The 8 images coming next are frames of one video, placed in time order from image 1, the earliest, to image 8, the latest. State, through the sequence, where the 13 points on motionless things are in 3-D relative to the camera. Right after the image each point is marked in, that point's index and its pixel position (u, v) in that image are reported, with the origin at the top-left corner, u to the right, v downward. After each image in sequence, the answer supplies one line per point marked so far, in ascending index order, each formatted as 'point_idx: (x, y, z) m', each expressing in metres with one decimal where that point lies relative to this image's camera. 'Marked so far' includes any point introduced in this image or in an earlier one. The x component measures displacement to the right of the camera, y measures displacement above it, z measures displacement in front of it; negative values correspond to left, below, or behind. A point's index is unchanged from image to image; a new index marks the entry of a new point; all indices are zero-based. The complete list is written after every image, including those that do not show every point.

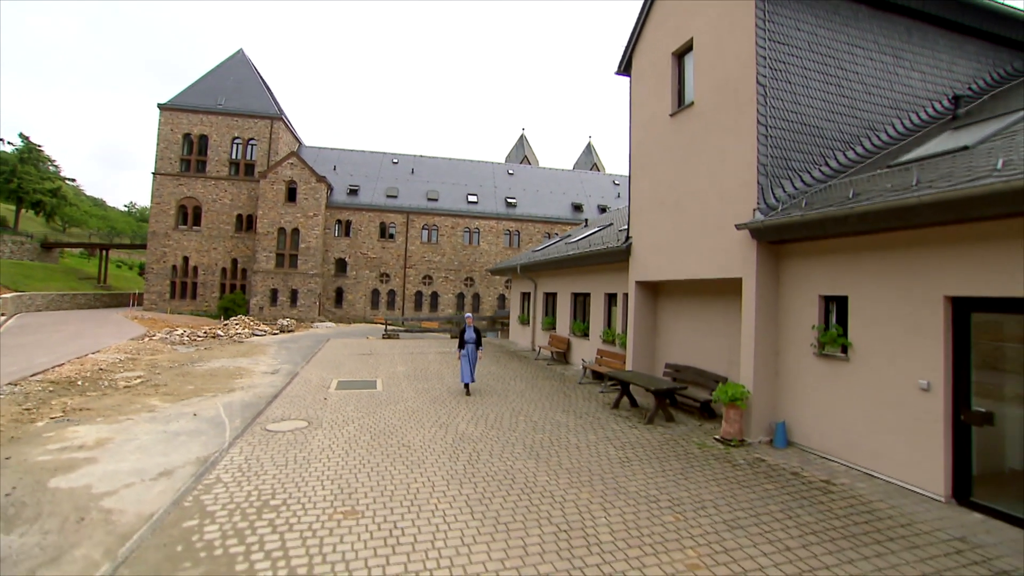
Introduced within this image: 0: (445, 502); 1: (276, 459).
0: (-0.7, -2.2, +4.7) m
1: (-3.0, -2.2, +5.8) m
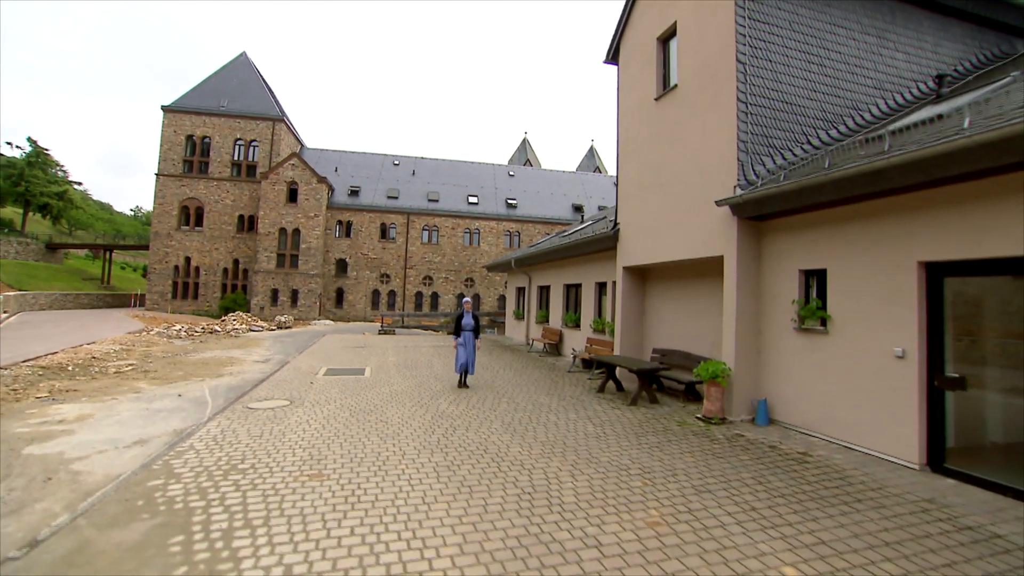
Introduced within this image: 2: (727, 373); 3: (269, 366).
0: (-1.0, -1.8, +4.7) m
1: (-3.3, -1.8, +5.8) m
2: (+3.1, -1.2, +6.5) m
3: (-6.0, -1.9, +11.3) m
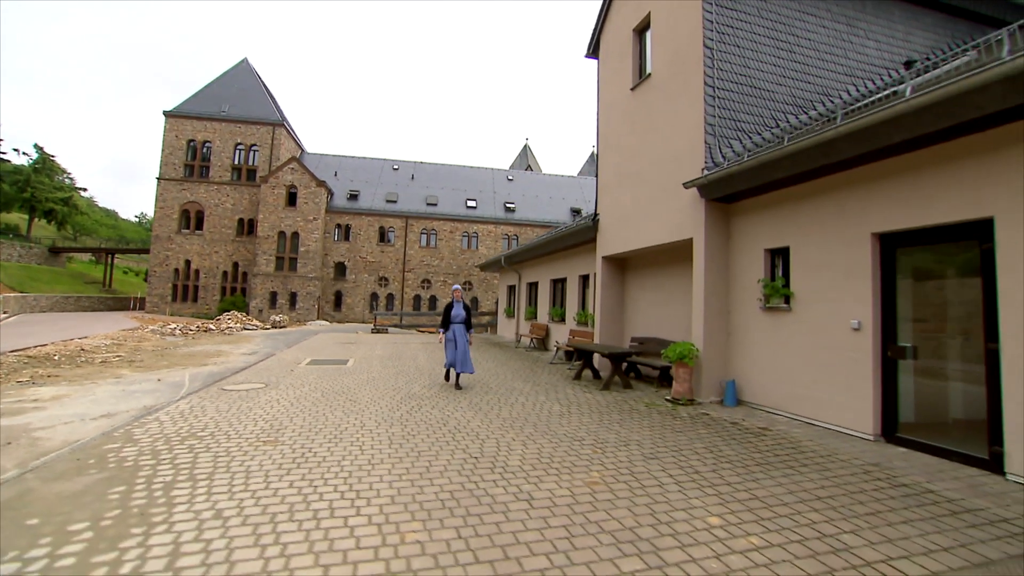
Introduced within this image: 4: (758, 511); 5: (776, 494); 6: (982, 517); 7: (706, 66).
0: (-1.5, -1.5, +4.8) m
1: (-3.8, -1.5, +5.9) m
2: (+2.6, -1.0, +6.6) m
3: (-6.5, -1.7, +11.4) m
4: (+1.7, -1.5, +3.1) m
5: (+2.0, -1.5, +3.4) m
6: (+3.1, -1.5, +3.1) m
7: (+3.0, +3.4, +6.9) m
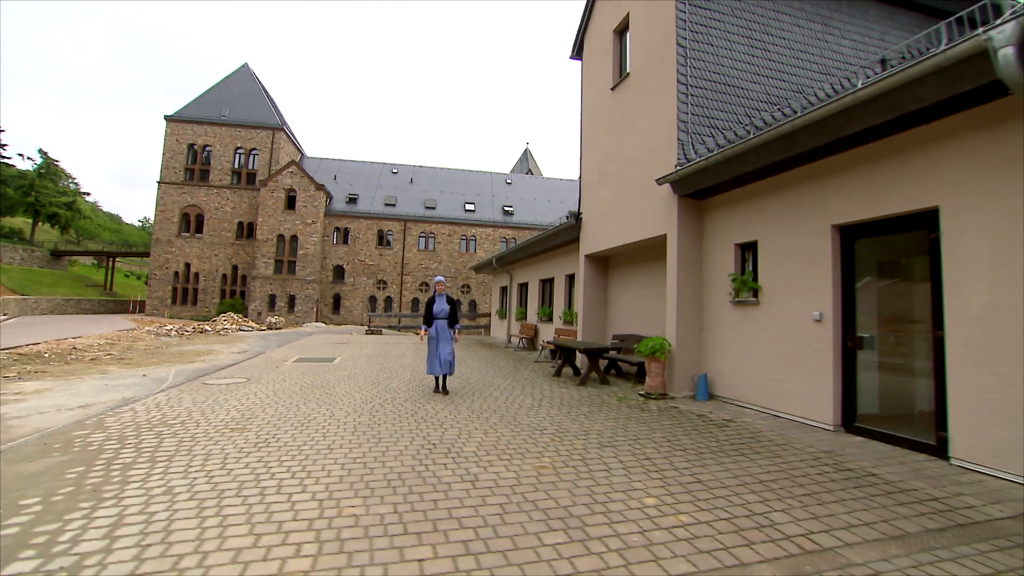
0: (-1.9, -1.5, +4.9) m
1: (-4.2, -1.5, +6.0) m
2: (+2.3, -0.9, +6.6) m
3: (-6.8, -1.7, +11.6) m
4: (+1.3, -1.4, +3.1) m
5: (+1.6, -1.4, +3.4) m
6: (+2.7, -1.4, +3.1) m
7: (+2.6, +3.4, +7.0) m
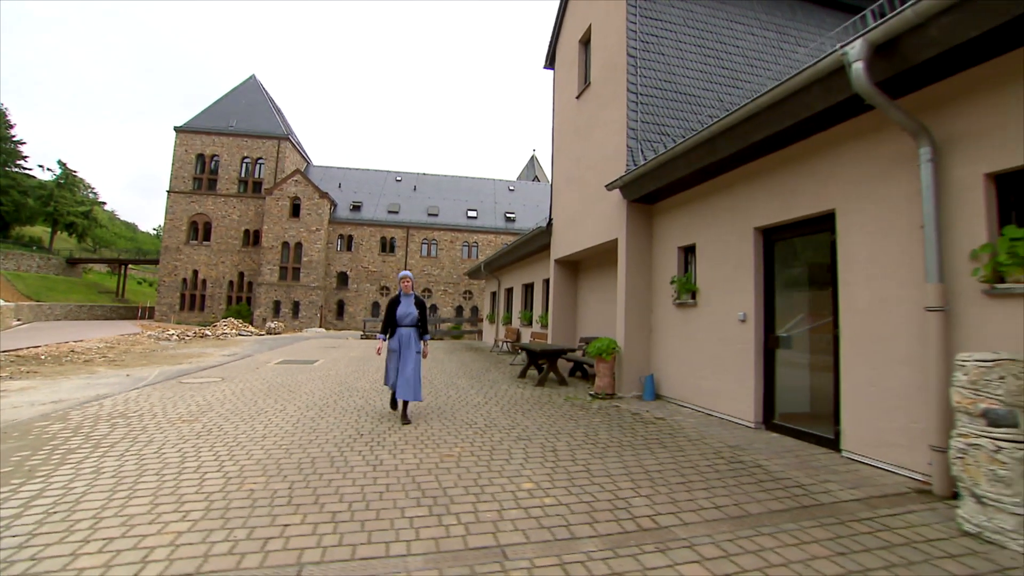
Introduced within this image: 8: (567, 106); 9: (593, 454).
0: (-2.6, -1.5, +5.2) m
1: (-4.9, -1.5, +6.4) m
2: (+1.6, -0.9, +6.9) m
3: (-7.4, -1.8, +12.0) m
4: (+0.5, -1.4, +3.4) m
5: (+0.8, -1.4, +3.7) m
6: (+1.9, -1.4, +3.3) m
7: (+1.9, +3.4, +7.3) m
8: (+1.2, +3.9, +9.9) m
9: (+0.7, -1.5, +4.0) m
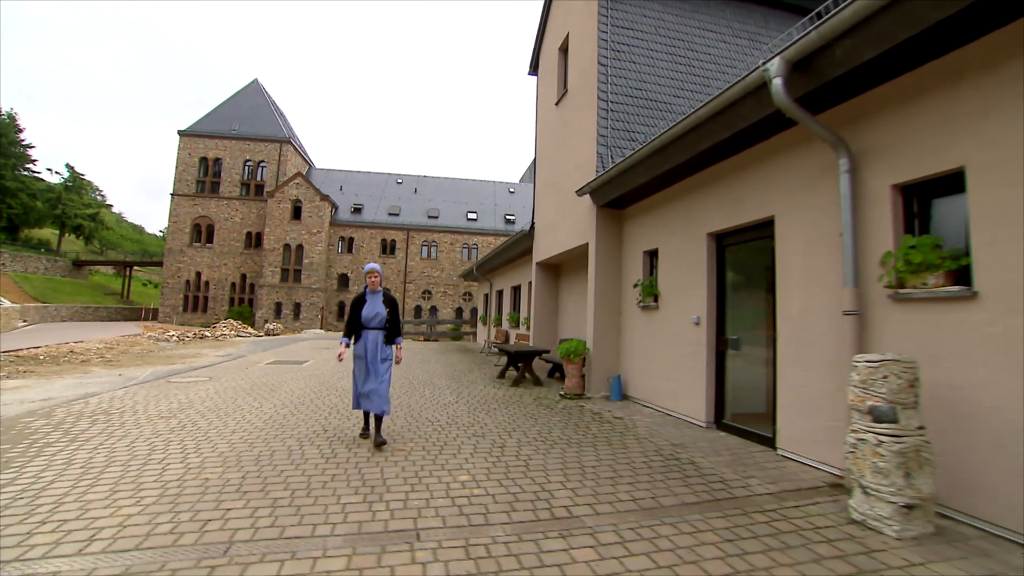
0: (-3.1, -1.5, +5.4) m
1: (-5.3, -1.6, +6.7) m
2: (+1.1, -1.0, +7.1) m
3: (-7.8, -1.9, +12.3) m
4: (0.0, -1.4, +3.6) m
5: (+0.3, -1.5, +3.9) m
6: (+1.5, -1.5, +3.5) m
7: (+1.5, +3.4, +7.6) m
8: (+0.8, +3.9, +10.2) m
9: (+0.3, -1.5, +4.2) m
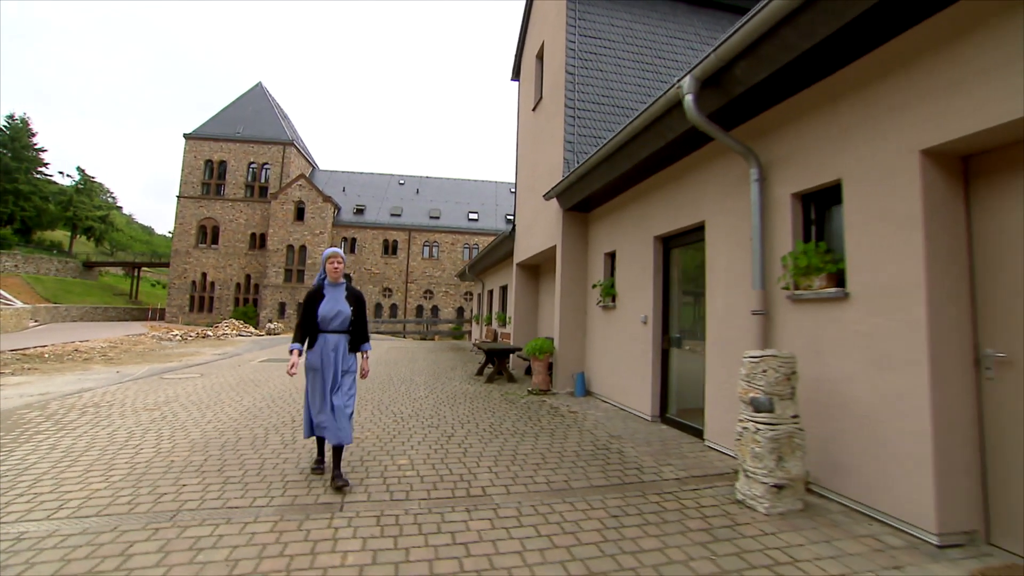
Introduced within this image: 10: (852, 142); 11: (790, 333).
0: (-3.6, -1.5, +5.8) m
1: (-5.8, -1.6, +7.1) m
2: (+0.7, -1.0, +7.4) m
3: (-8.2, -1.9, +12.8) m
4: (-0.5, -1.5, +4.0) m
5: (-0.2, -1.5, +4.3) m
6: (+0.9, -1.5, +3.9) m
7: (+1.0, +3.3, +7.9) m
8: (+0.3, +3.9, +10.5) m
9: (-0.3, -1.5, +4.6) m
10: (+2.4, +1.0, +3.2) m
11: (+2.2, -0.4, +3.6) m
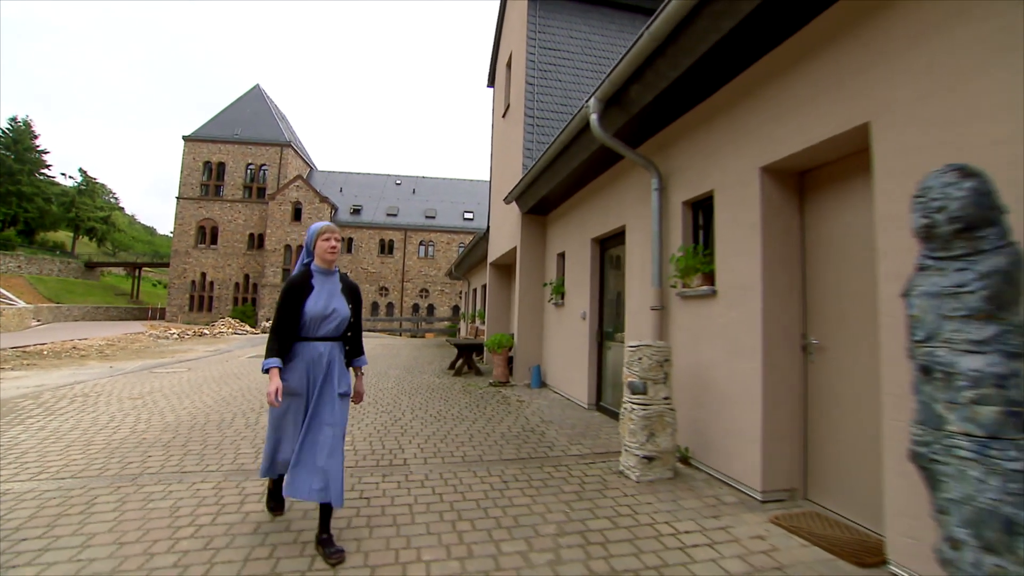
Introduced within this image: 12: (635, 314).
0: (-4.2, -1.5, +6.4) m
1: (-6.4, -1.6, +7.7) m
2: (0.0, -1.0, +7.9) m
3: (-8.8, -1.9, +13.3) m
4: (-1.2, -1.4, +4.5) m
5: (-0.9, -1.5, +4.8) m
6: (+0.3, -1.5, +4.4) m
7: (+0.3, +3.4, +8.4) m
8: (-0.3, +3.9, +11.0) m
9: (-0.9, -1.5, +5.1) m
10: (+1.7, +1.0, +3.7) m
11: (+1.5, -0.3, +4.1) m
12: (+1.3, -0.3, +4.9) m
